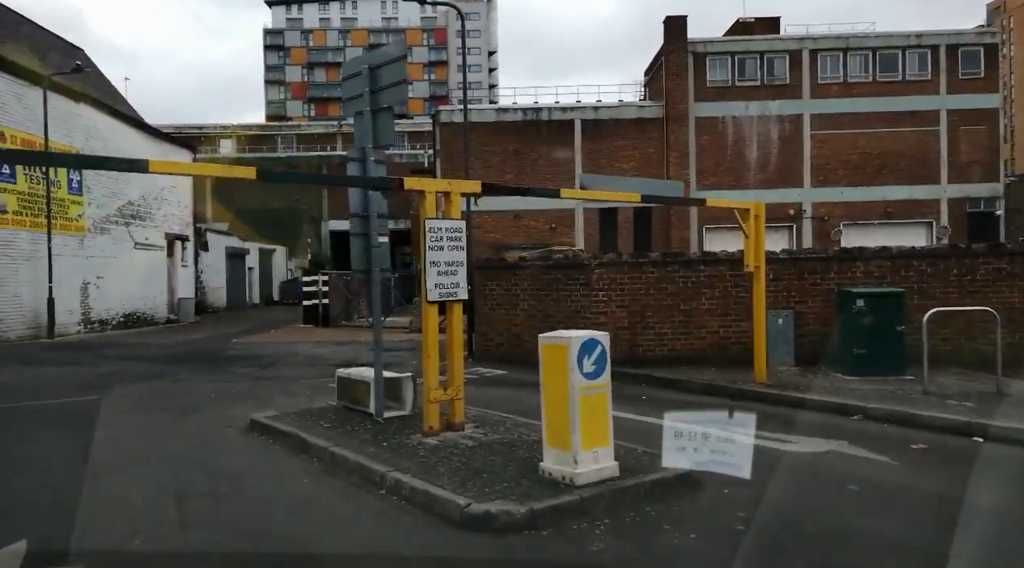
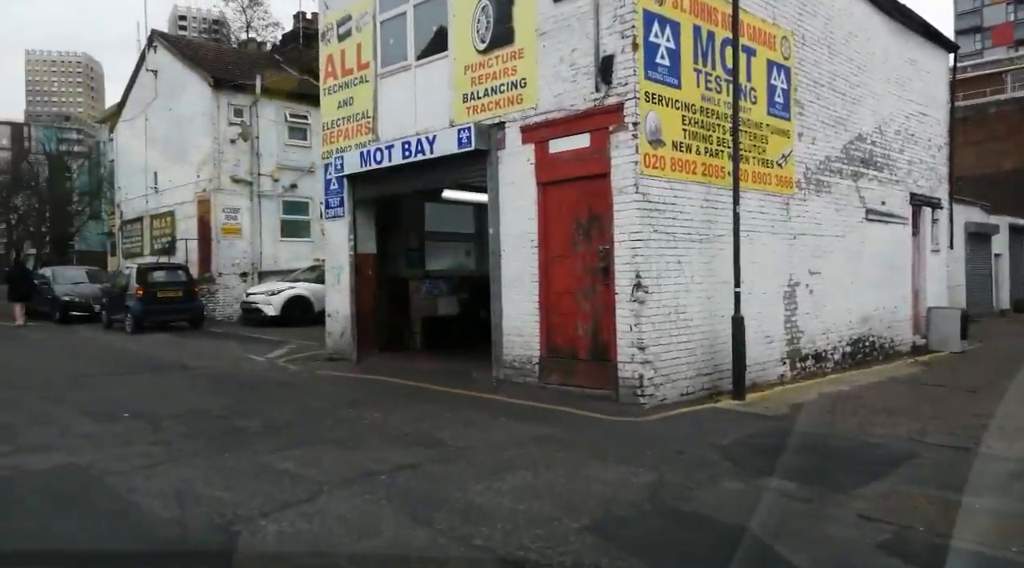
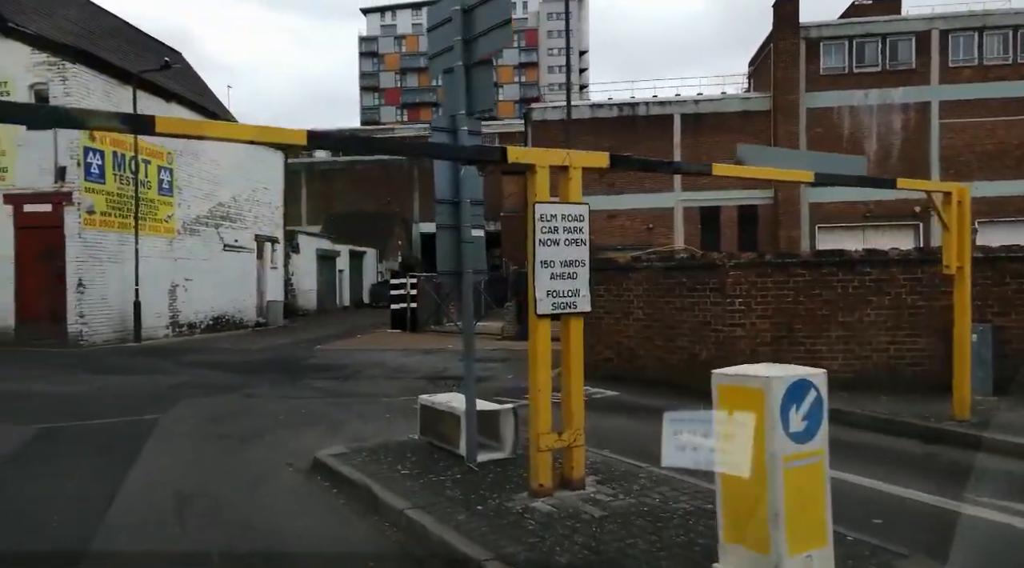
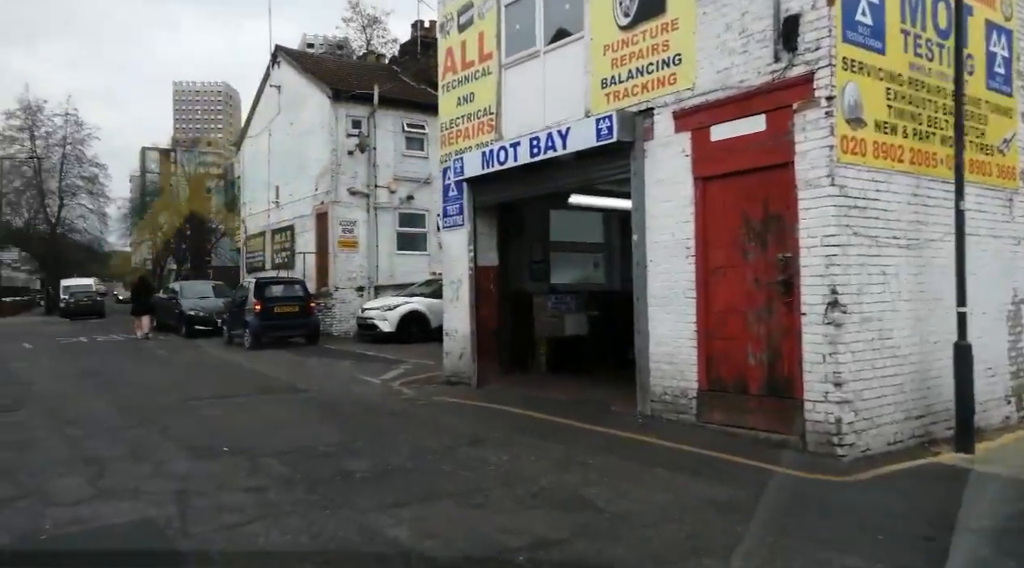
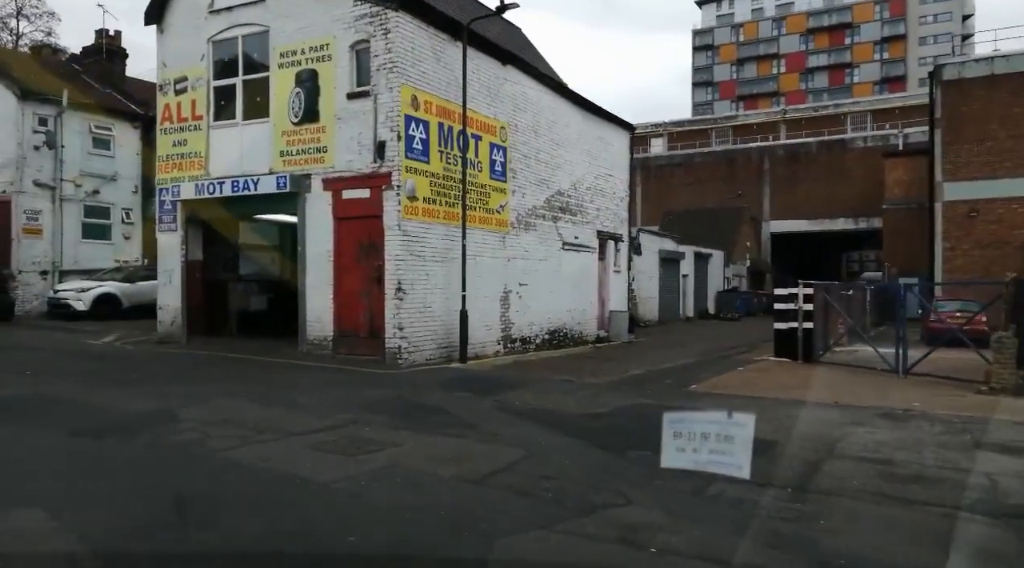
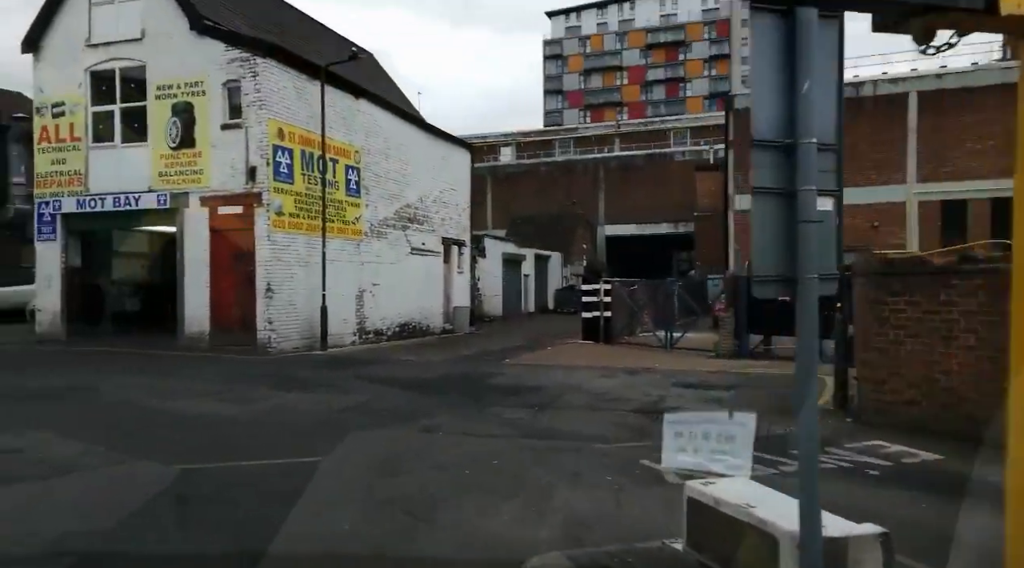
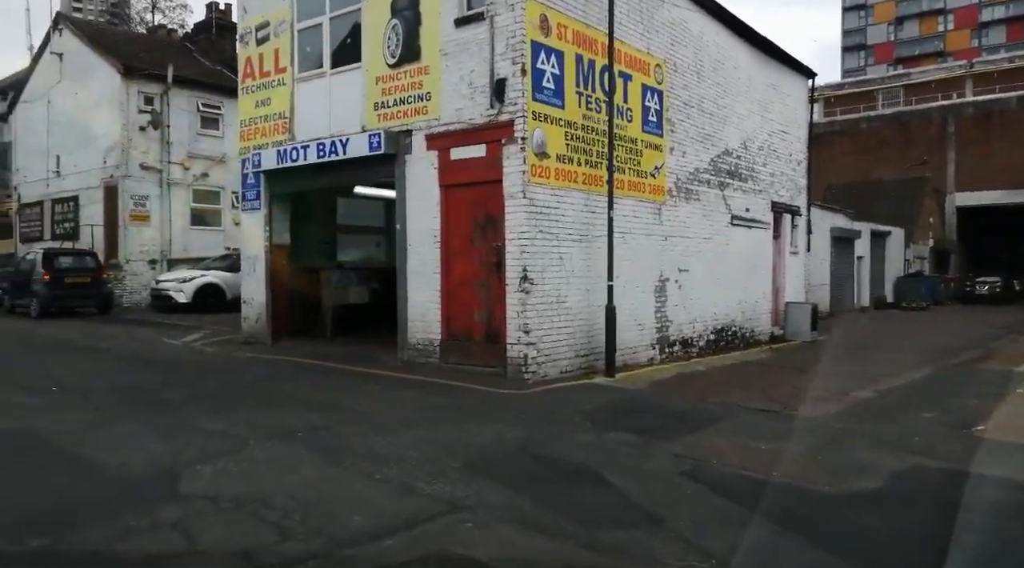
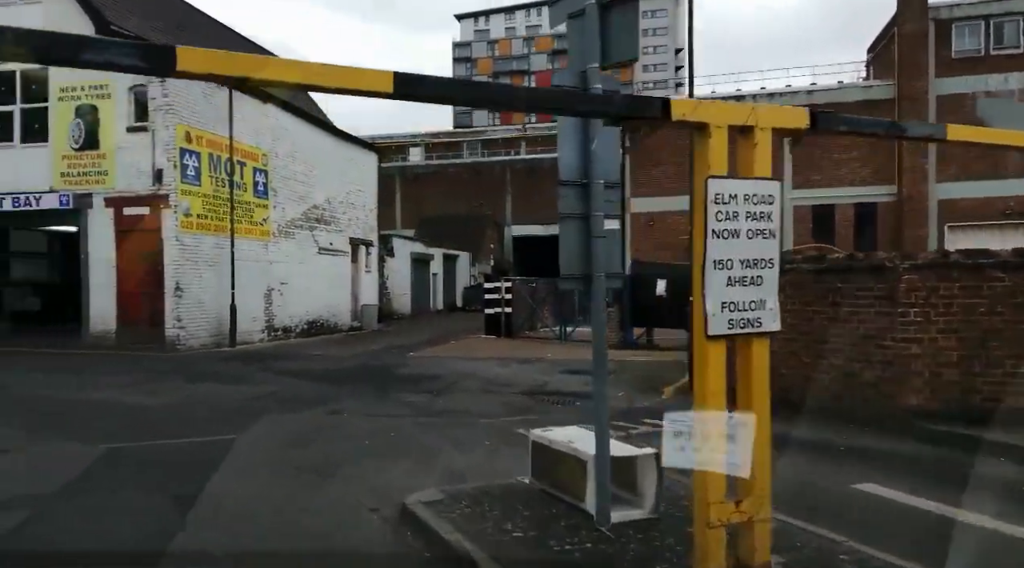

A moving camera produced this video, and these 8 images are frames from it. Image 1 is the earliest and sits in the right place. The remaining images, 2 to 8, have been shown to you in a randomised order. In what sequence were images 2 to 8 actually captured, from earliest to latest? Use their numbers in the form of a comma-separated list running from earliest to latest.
3, 8, 6, 5, 7, 2, 4
